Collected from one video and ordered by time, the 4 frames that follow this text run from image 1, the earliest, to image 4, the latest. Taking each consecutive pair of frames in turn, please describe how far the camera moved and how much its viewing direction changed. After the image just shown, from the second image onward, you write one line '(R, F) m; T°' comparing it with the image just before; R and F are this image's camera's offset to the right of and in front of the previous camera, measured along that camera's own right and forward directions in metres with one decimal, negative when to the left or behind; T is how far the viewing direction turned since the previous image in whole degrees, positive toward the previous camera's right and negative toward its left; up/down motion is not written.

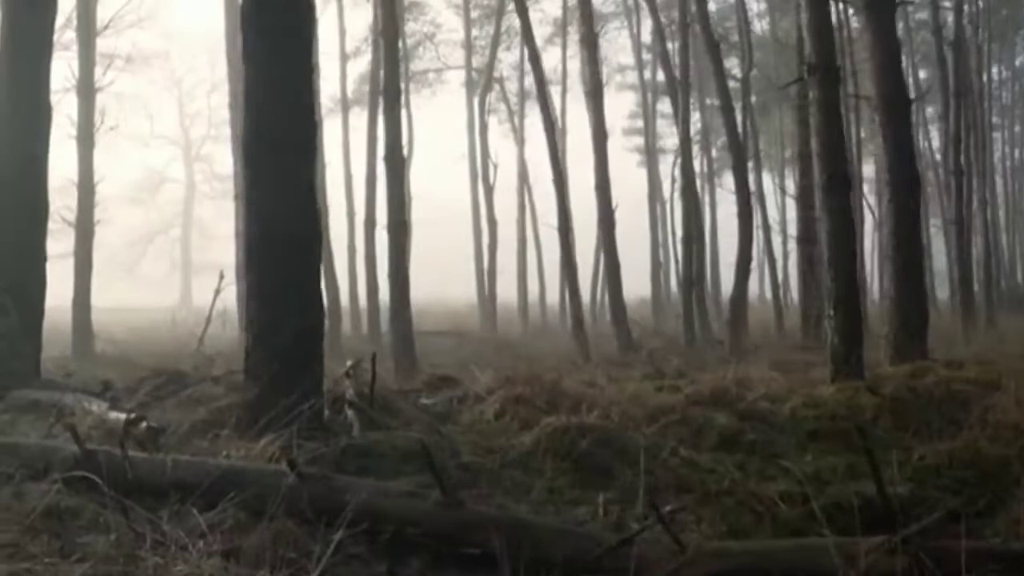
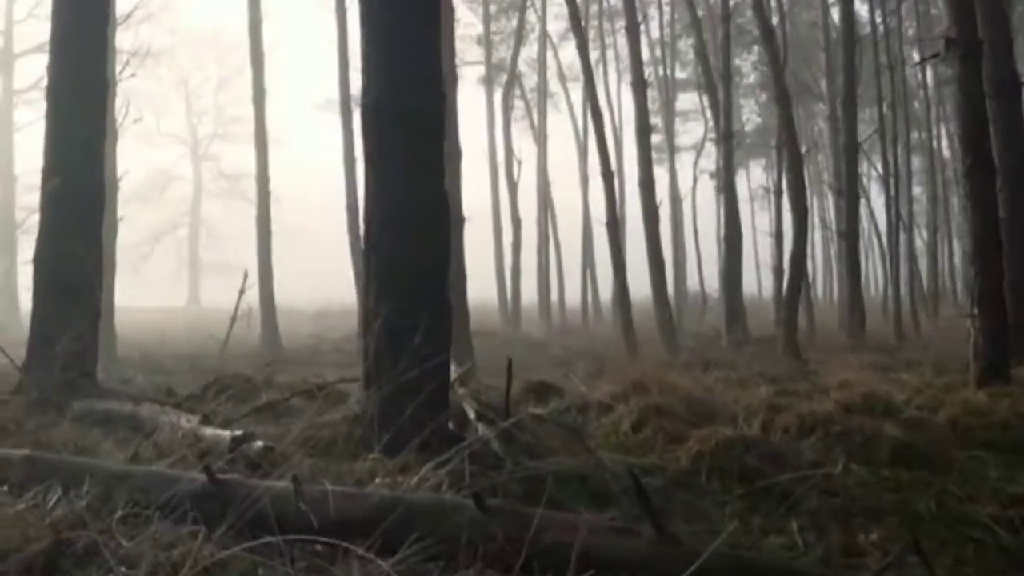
(-1.0, +1.0) m; 0°
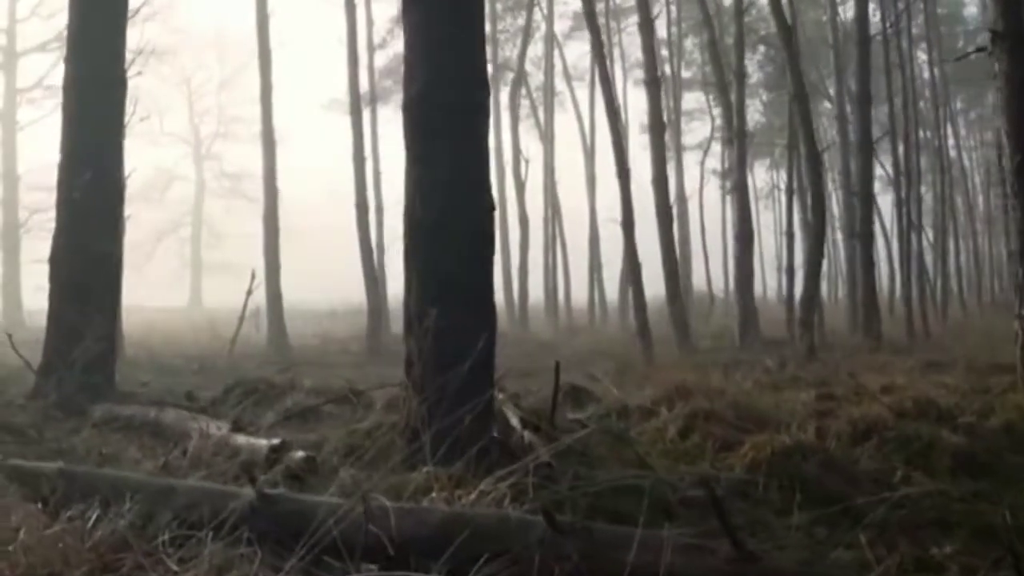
(-0.3, +0.3) m; 0°
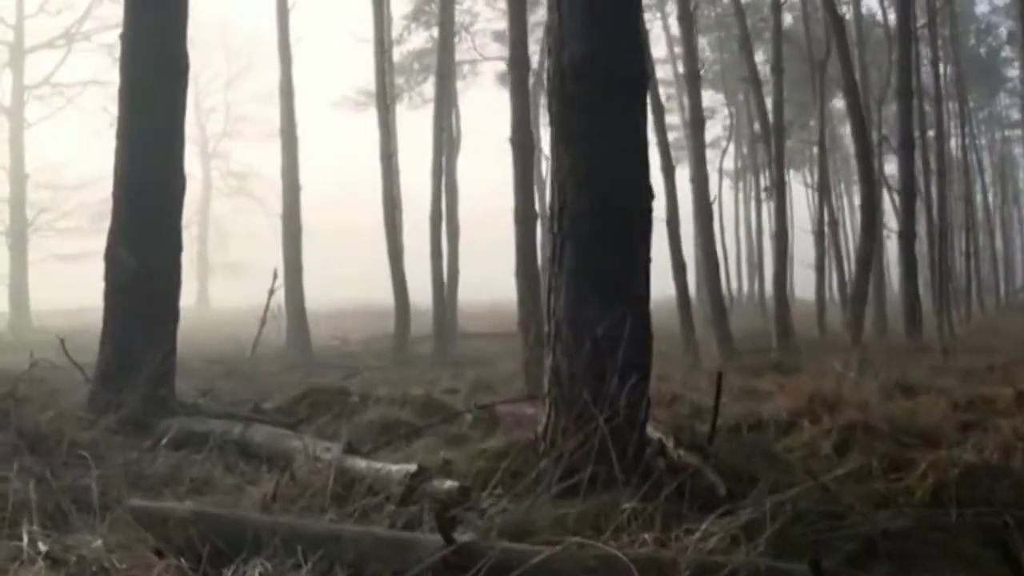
(-0.8, +0.8) m; 0°
